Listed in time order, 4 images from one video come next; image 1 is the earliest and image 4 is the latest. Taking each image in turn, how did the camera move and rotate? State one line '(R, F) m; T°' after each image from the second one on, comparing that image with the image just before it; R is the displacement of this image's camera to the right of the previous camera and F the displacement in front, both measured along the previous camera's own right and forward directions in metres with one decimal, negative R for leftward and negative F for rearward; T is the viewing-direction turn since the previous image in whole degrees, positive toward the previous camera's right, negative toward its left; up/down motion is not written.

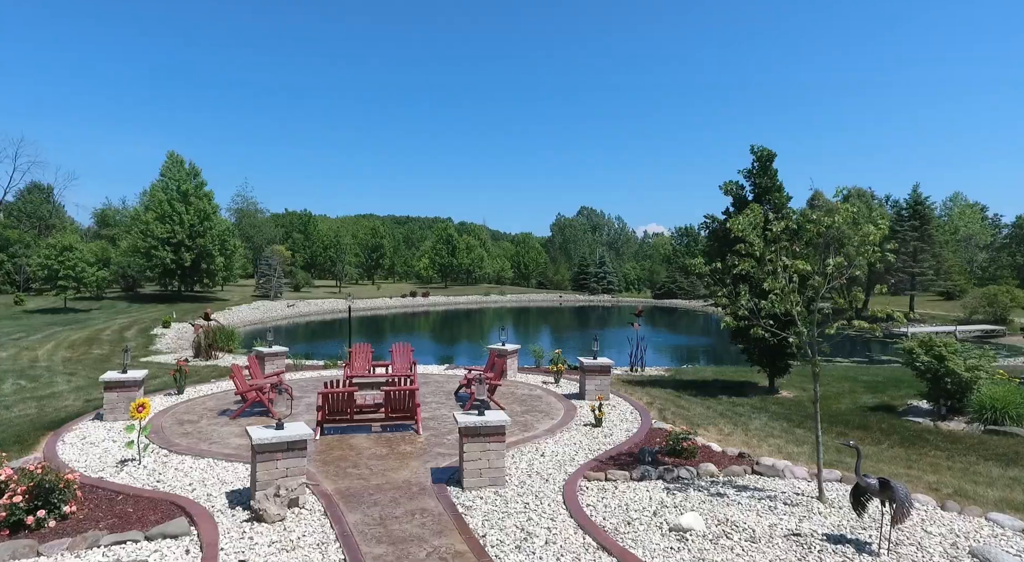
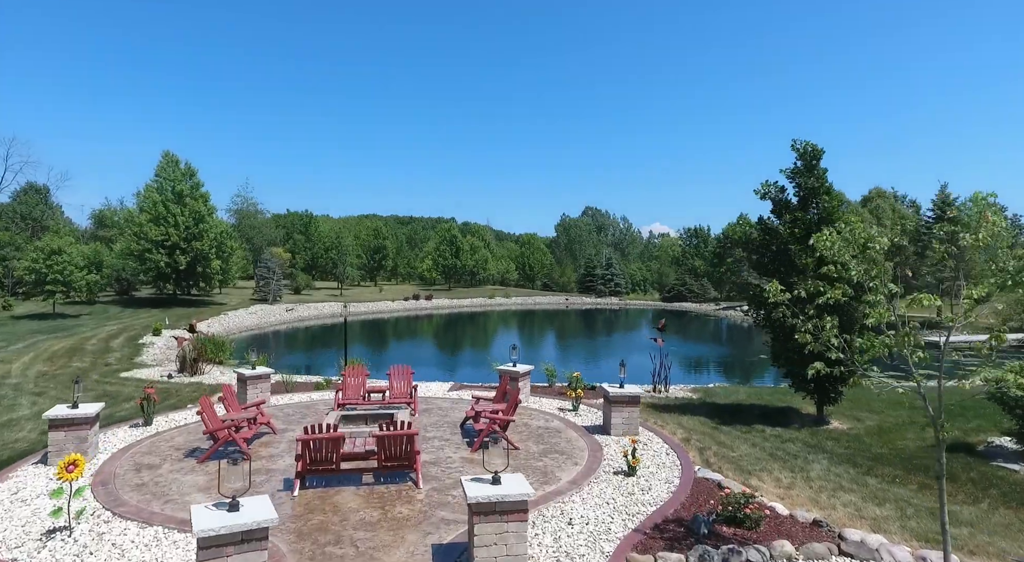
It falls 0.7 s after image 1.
(-0.2, +1.3) m; 0°
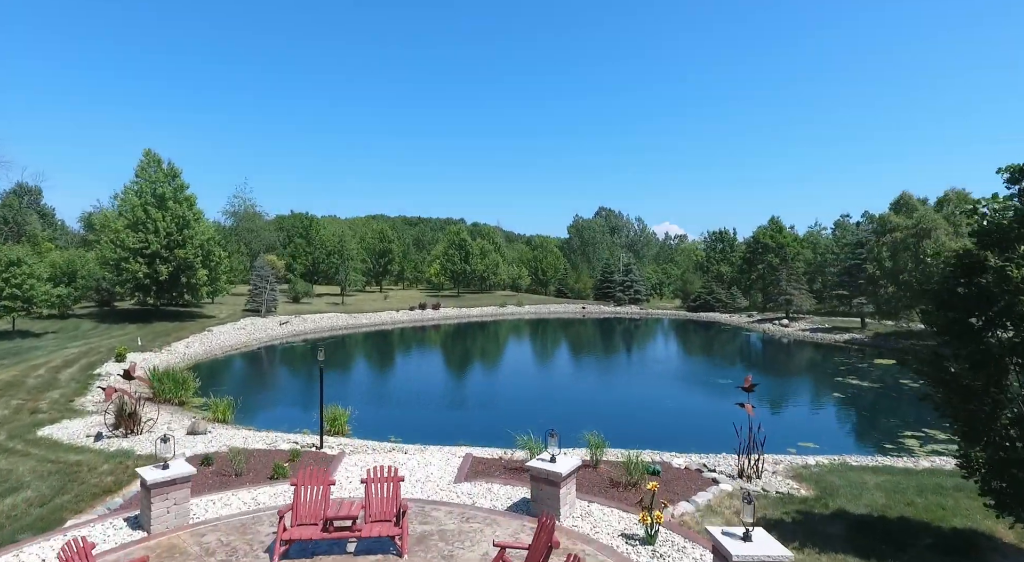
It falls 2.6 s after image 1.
(-0.4, +3.6) m; -1°
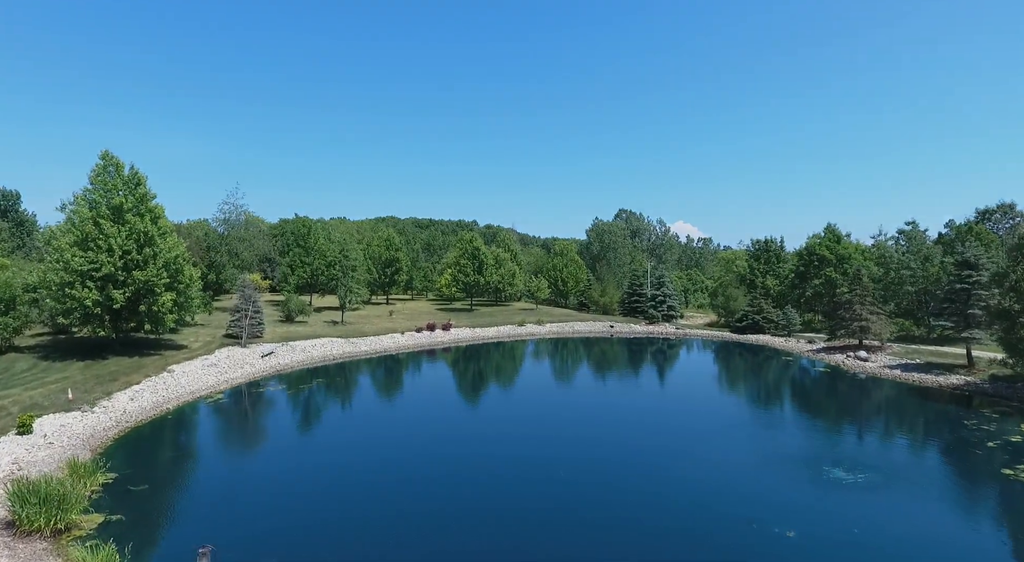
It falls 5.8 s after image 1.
(-0.6, +5.8) m; -1°
